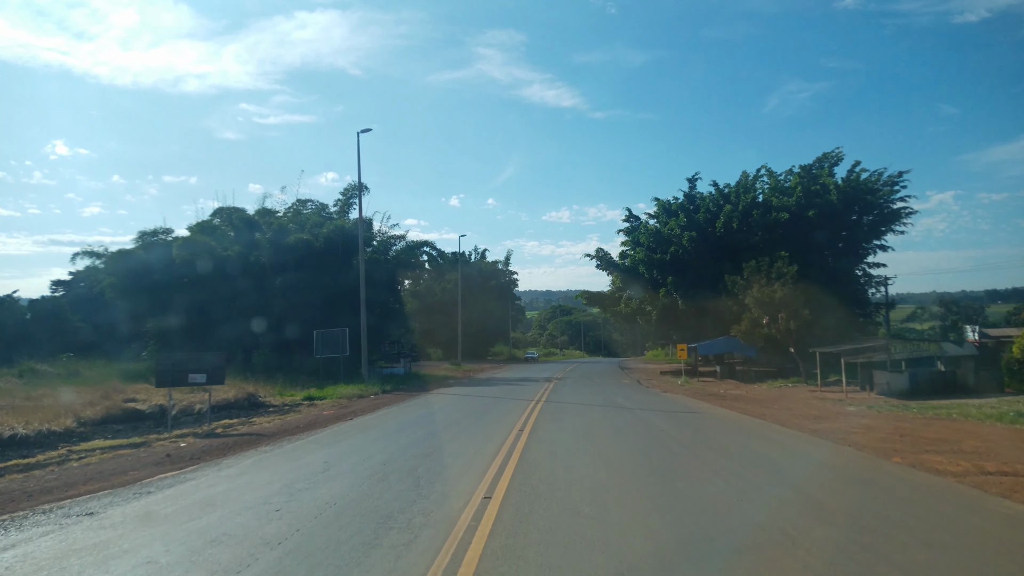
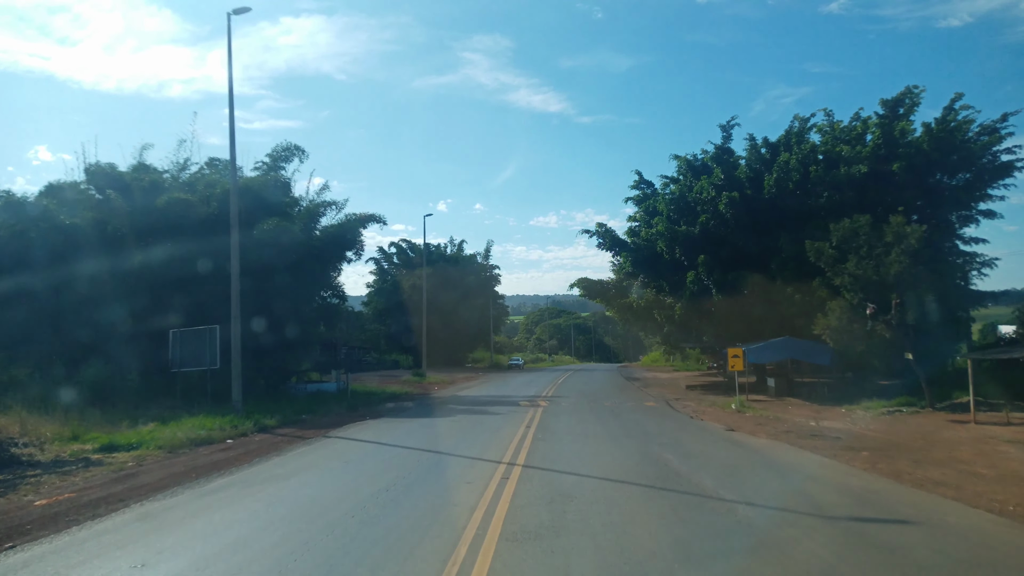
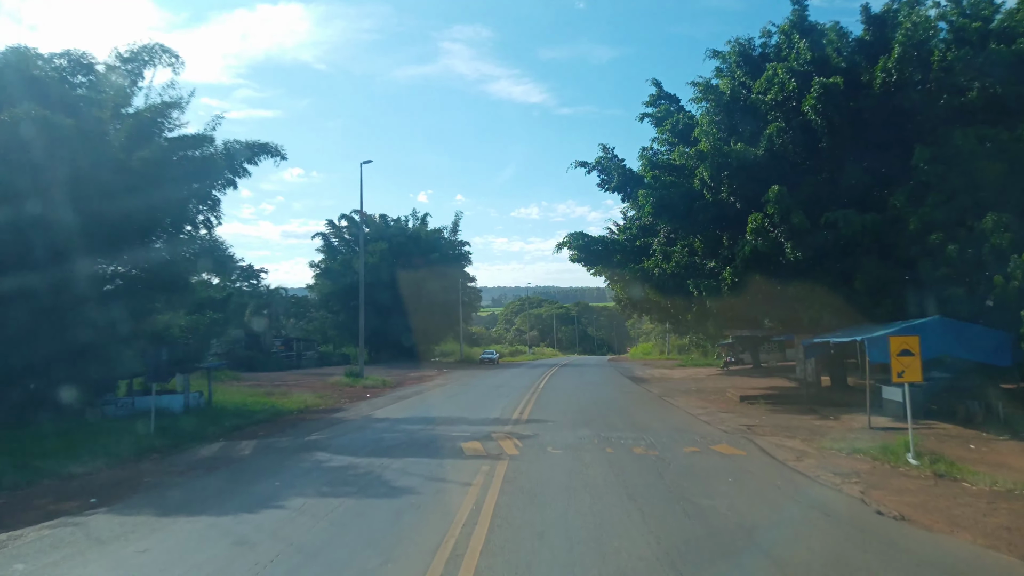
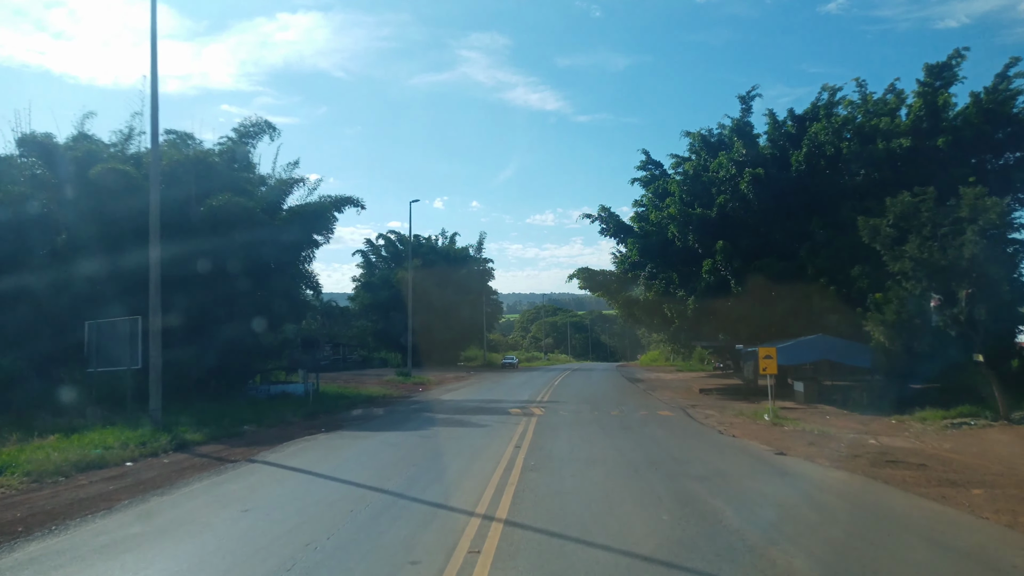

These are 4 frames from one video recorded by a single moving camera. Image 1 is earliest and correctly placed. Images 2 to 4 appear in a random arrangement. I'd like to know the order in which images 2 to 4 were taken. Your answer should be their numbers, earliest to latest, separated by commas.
2, 4, 3
